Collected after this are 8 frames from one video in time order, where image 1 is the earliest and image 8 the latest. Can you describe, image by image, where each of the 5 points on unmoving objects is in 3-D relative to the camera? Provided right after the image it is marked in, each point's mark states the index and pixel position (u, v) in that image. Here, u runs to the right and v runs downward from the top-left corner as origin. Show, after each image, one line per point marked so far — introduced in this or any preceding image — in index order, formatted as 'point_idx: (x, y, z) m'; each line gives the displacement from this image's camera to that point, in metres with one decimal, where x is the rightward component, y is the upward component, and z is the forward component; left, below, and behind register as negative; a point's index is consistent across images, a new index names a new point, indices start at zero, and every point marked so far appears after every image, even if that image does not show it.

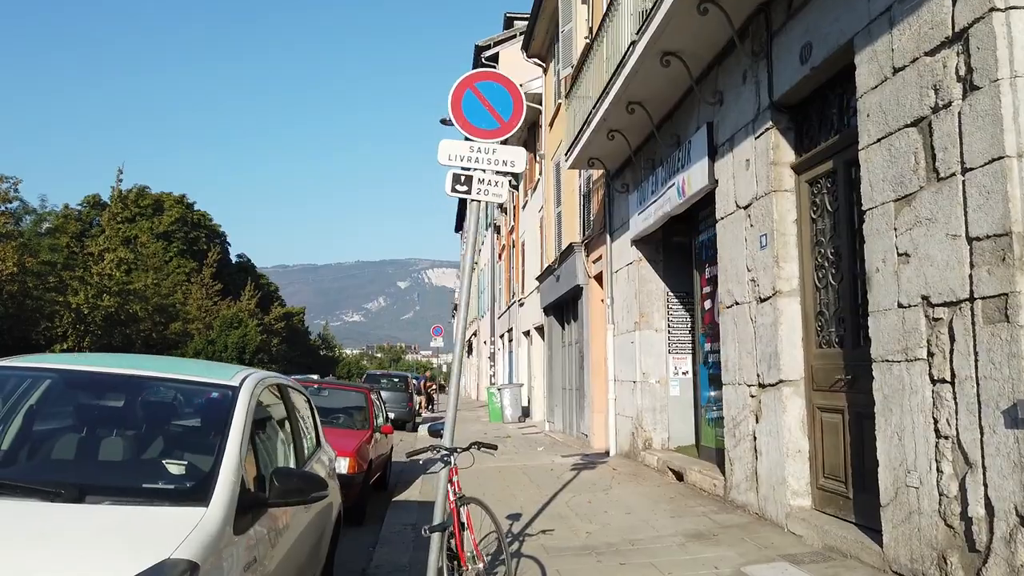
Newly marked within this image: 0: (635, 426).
0: (+1.7, -1.9, +11.2) m
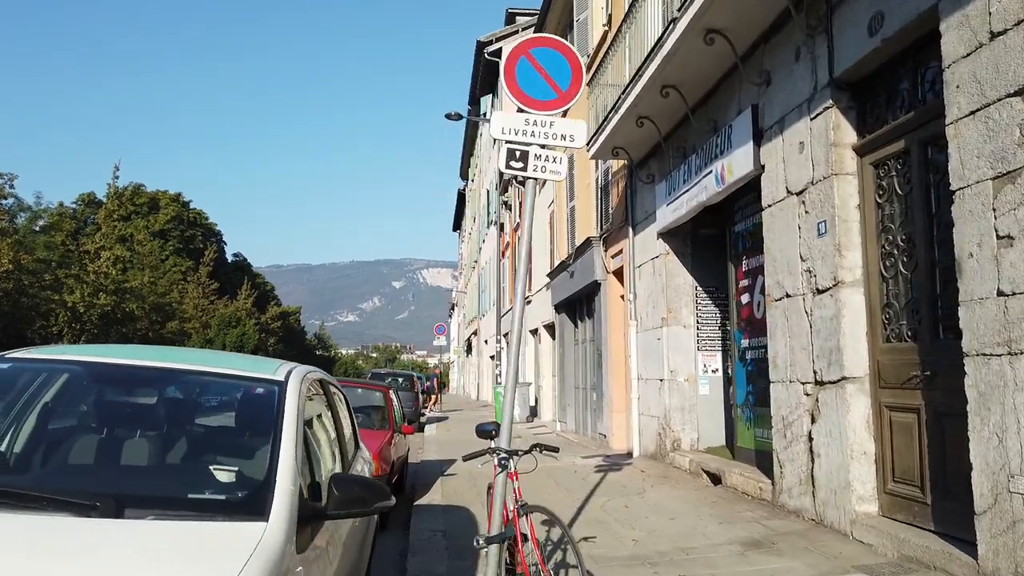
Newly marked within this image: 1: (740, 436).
0: (+2.0, -1.9, +10.8) m
1: (+2.6, -1.7, +9.2) m
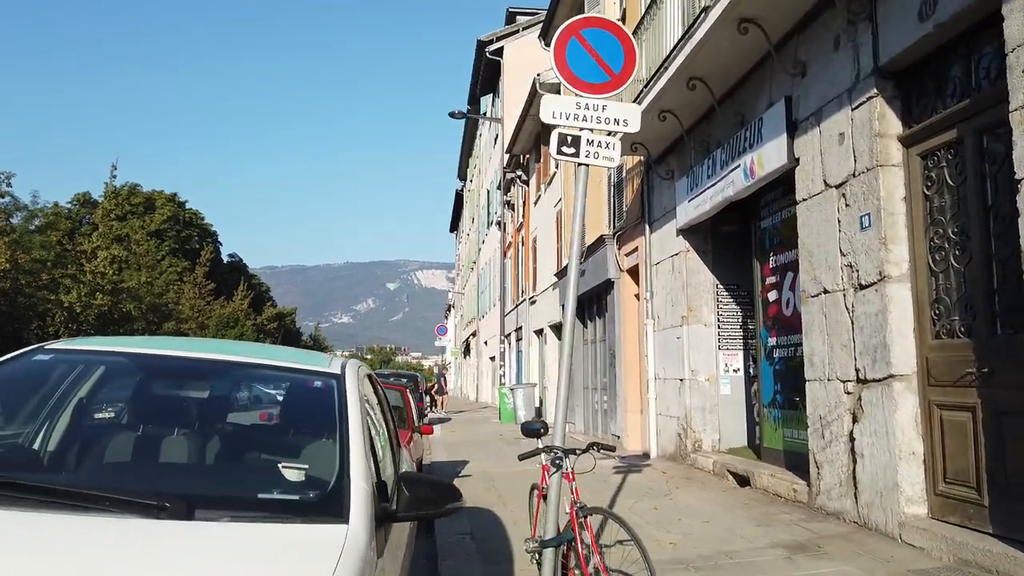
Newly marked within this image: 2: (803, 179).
0: (+2.2, -1.8, +10.6) m
1: (+2.9, -1.6, +9.0) m
2: (+2.6, +1.0, +7.2) m
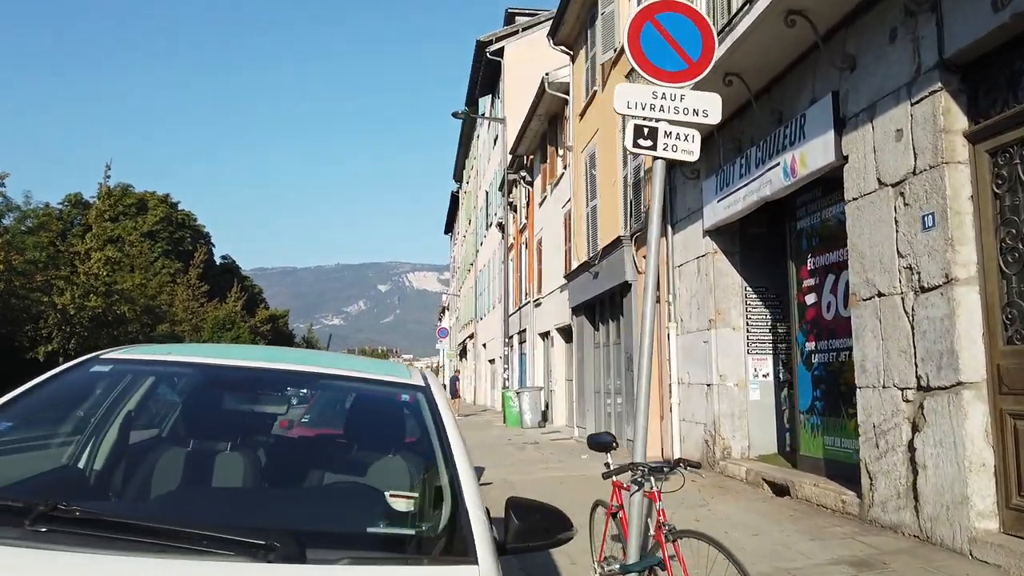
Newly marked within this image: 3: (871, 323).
0: (+2.5, -1.9, +10.3) m
1: (+3.2, -1.7, +8.7) m
2: (+3.0, +1.0, +6.9) m
3: (+3.0, -0.3, +6.7) m
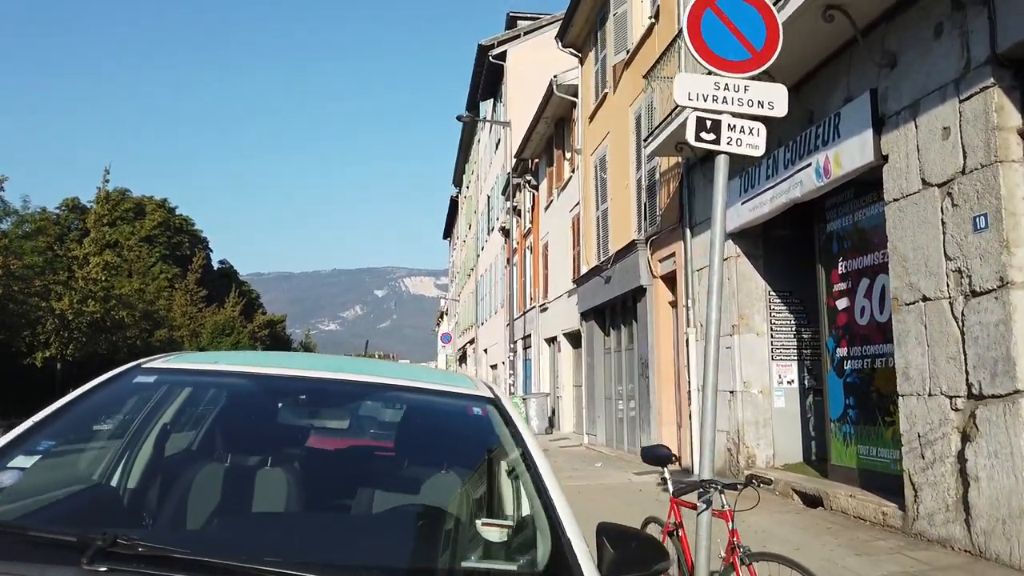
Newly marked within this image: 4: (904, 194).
0: (+2.8, -1.9, +10.0) m
1: (+3.4, -1.7, +8.4) m
2: (+3.2, +0.9, +6.7) m
3: (+3.2, -0.3, +6.4) m
4: (+3.2, +0.8, +6.6) m
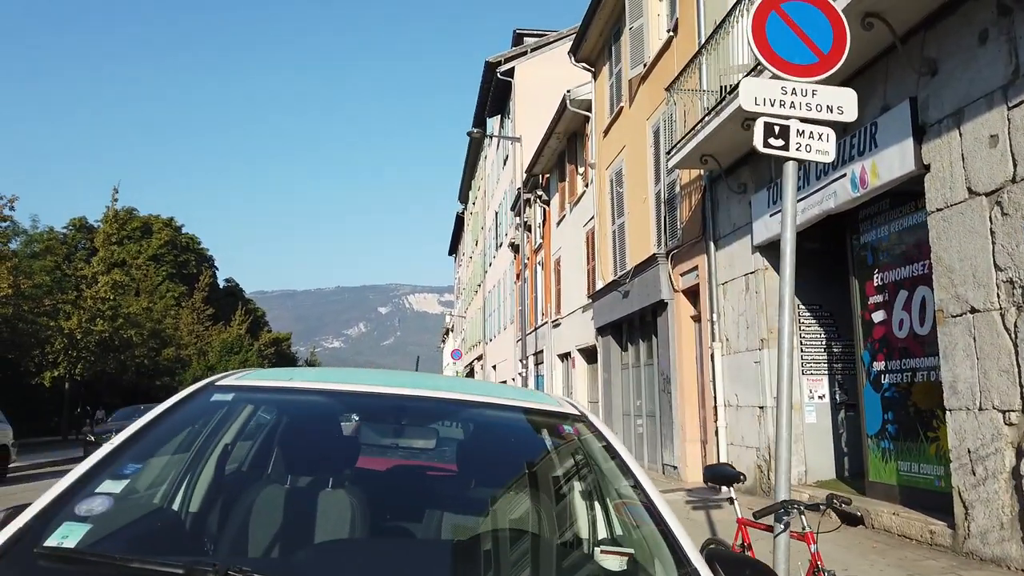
0: (+3.1, -2.1, +9.8) m
1: (+3.7, -1.9, +8.3) m
2: (+3.5, +0.8, +6.6) m
3: (+3.5, -0.4, +6.3) m
4: (+3.5, +0.7, +6.4) m
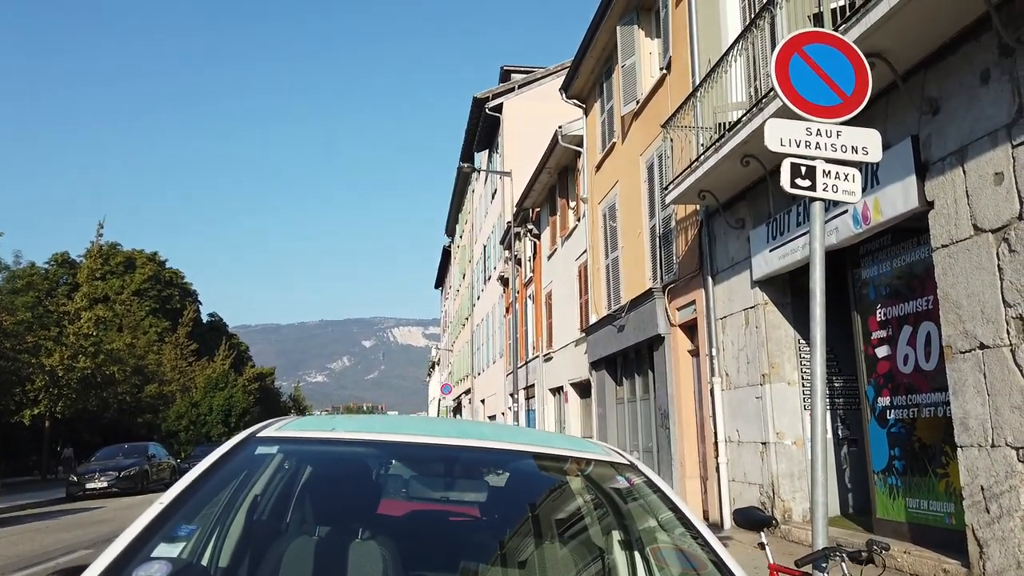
0: (+3.1, -2.5, +9.8) m
1: (+3.8, -2.2, +8.2) m
2: (+3.6, +0.5, +6.6) m
3: (+3.6, -0.7, +6.3) m
4: (+3.6, +0.4, +6.5) m
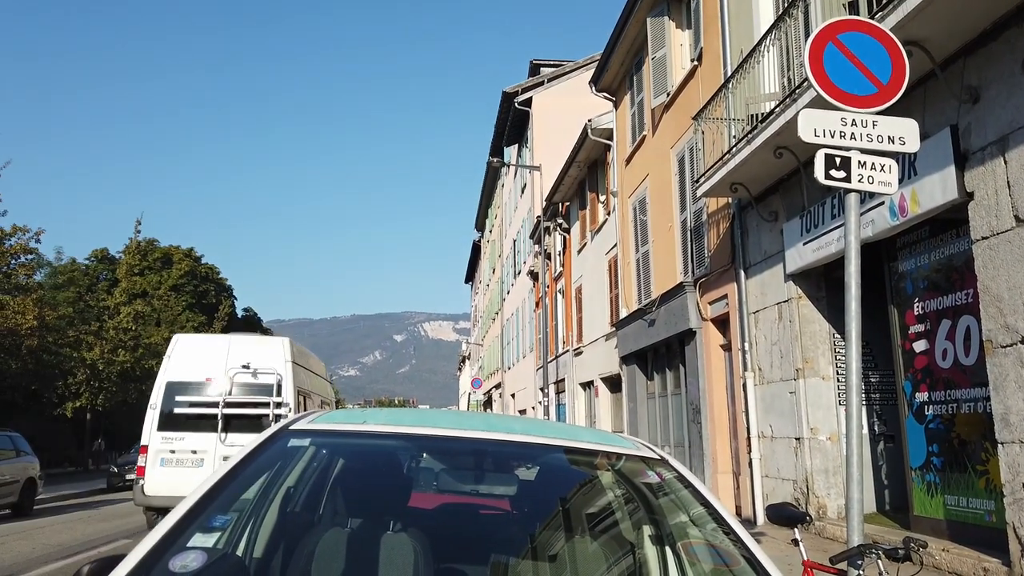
0: (+3.5, -2.4, +9.6) m
1: (+4.1, -2.1, +8.0) m
2: (+3.8, +0.6, +6.5) m
3: (+3.9, -0.6, +6.1) m
4: (+3.8, +0.4, +6.3) m
